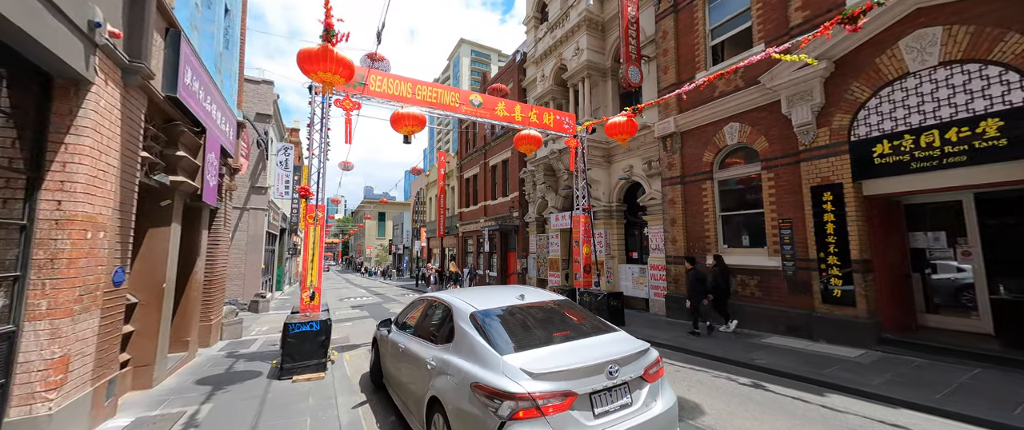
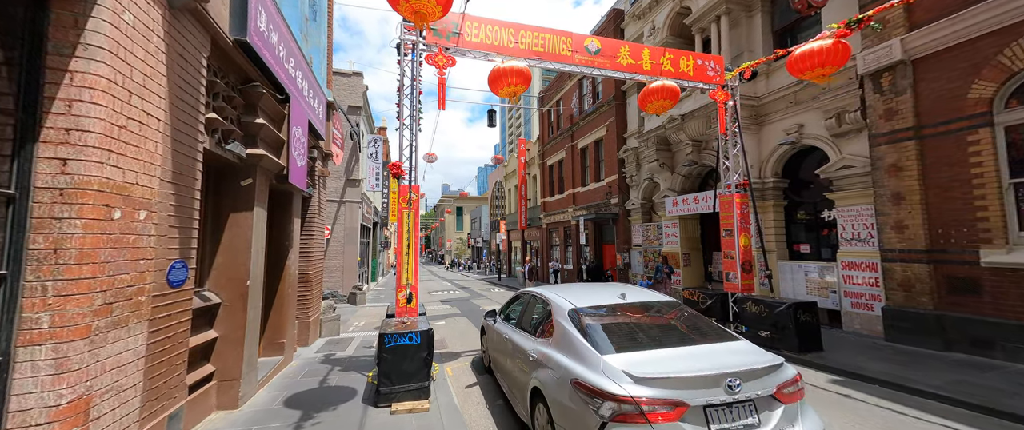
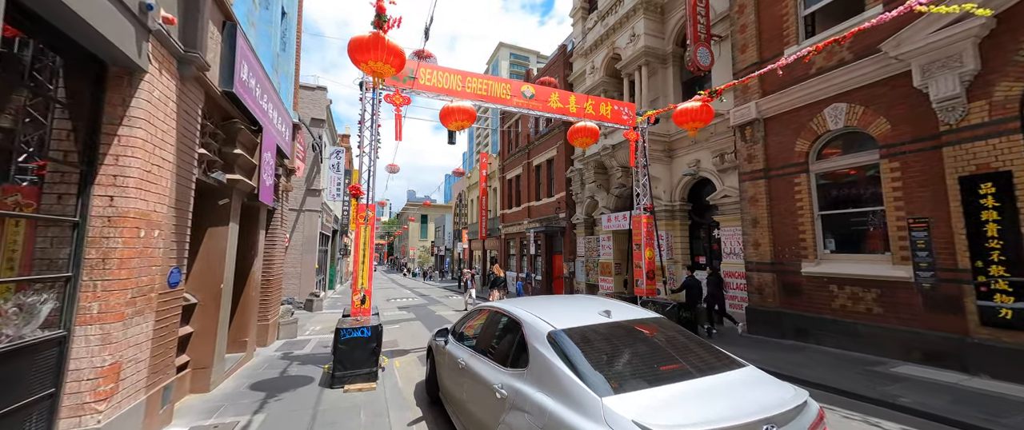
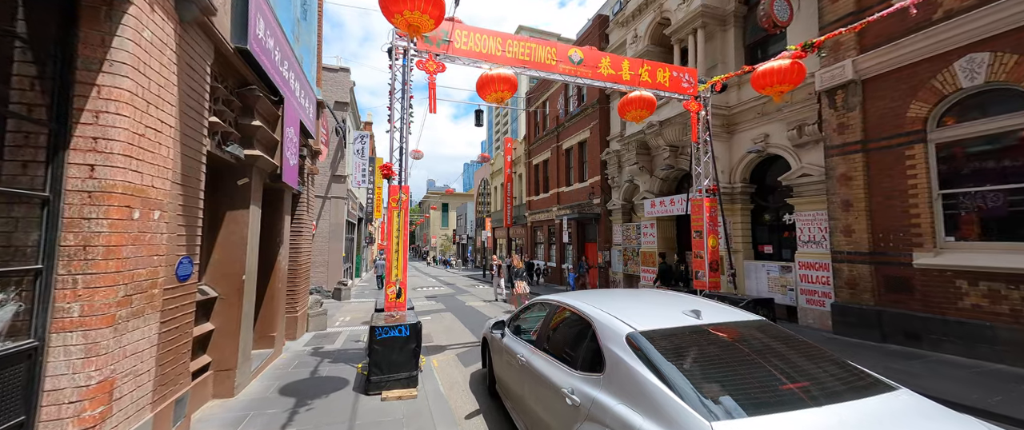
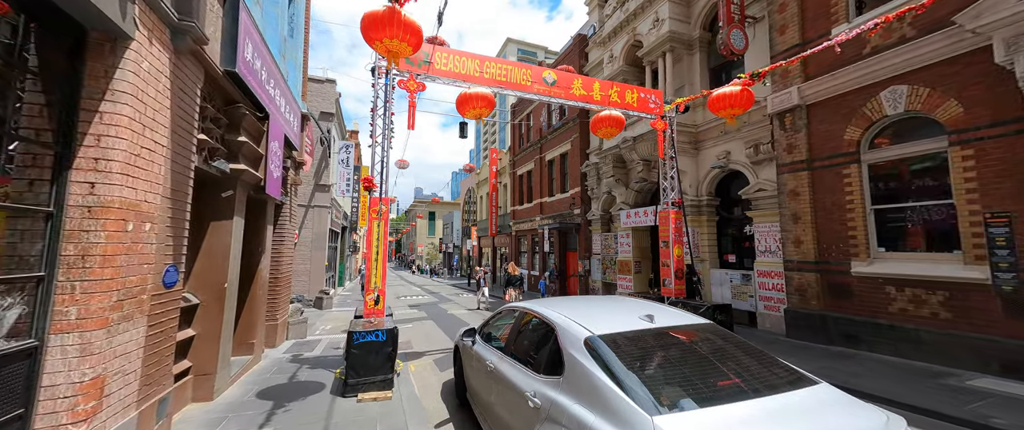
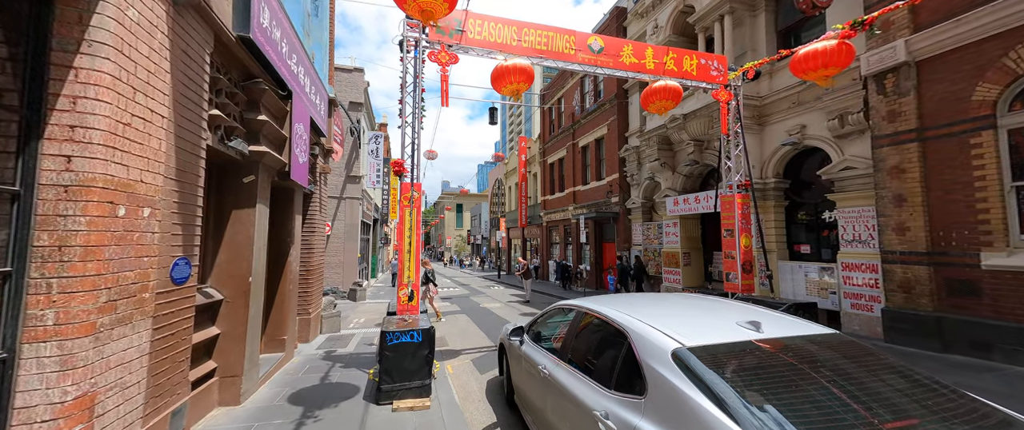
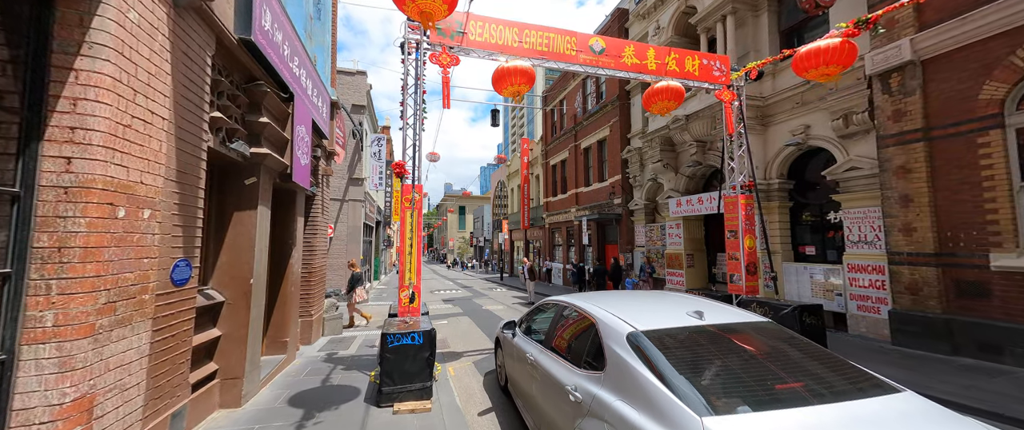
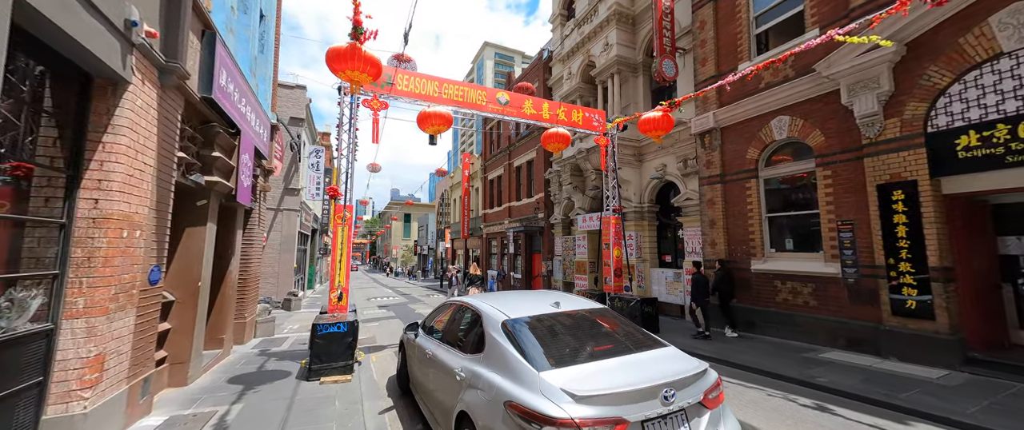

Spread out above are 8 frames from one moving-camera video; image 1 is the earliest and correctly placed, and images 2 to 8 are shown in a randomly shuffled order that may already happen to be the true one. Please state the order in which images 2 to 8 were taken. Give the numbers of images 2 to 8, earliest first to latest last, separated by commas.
8, 3, 5, 4, 6, 7, 2
